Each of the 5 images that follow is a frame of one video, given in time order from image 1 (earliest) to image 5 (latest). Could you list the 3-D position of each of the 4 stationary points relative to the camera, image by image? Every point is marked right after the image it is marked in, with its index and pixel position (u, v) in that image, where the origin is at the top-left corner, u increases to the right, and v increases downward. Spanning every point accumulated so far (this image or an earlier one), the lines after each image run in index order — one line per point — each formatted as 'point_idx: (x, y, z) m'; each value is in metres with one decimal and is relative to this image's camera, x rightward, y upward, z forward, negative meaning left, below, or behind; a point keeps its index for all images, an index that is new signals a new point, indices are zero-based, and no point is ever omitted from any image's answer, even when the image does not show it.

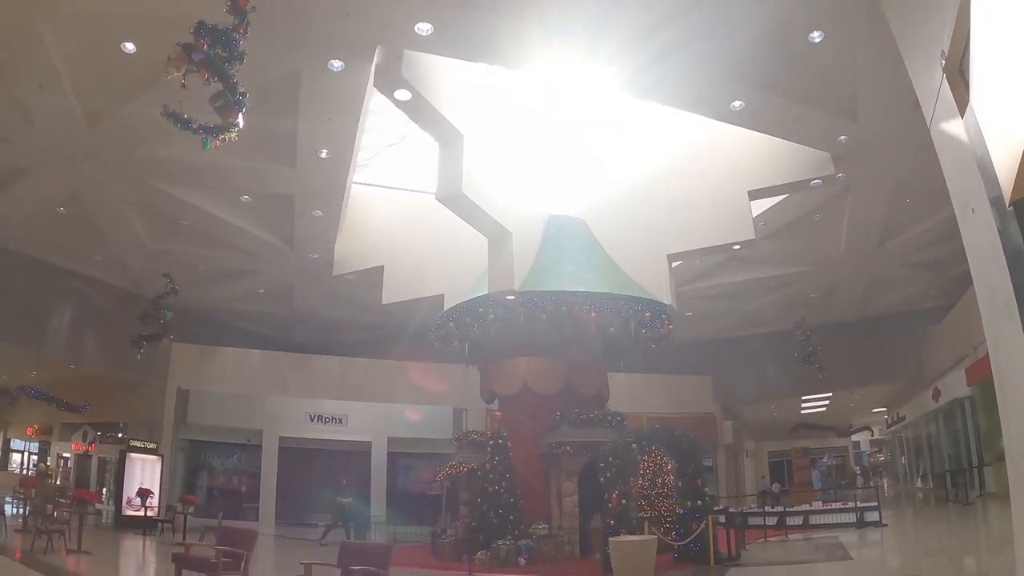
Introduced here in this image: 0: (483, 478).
0: (-0.5, -3.0, +11.6) m
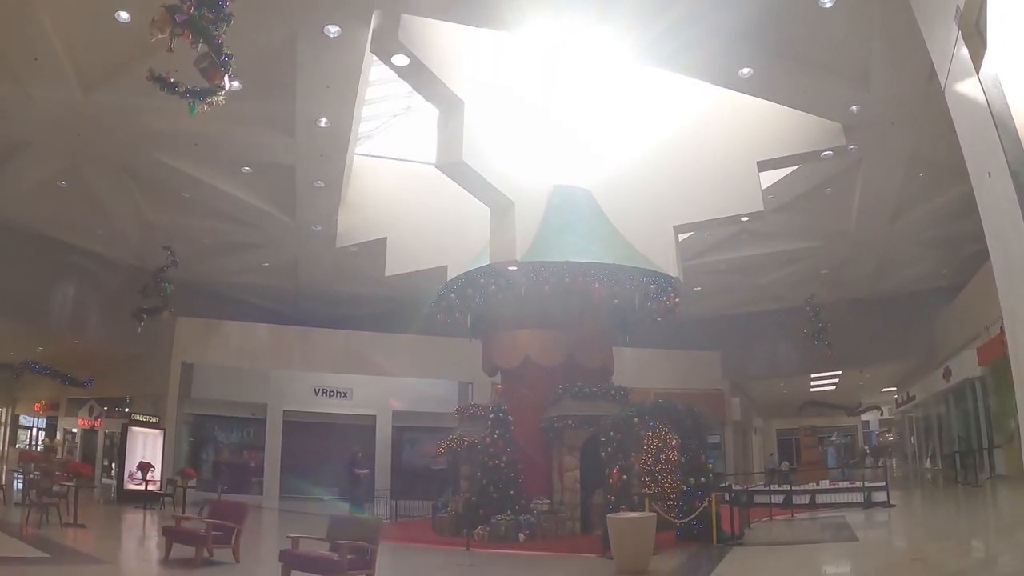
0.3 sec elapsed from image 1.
0: (-0.5, -2.5, +11.4) m
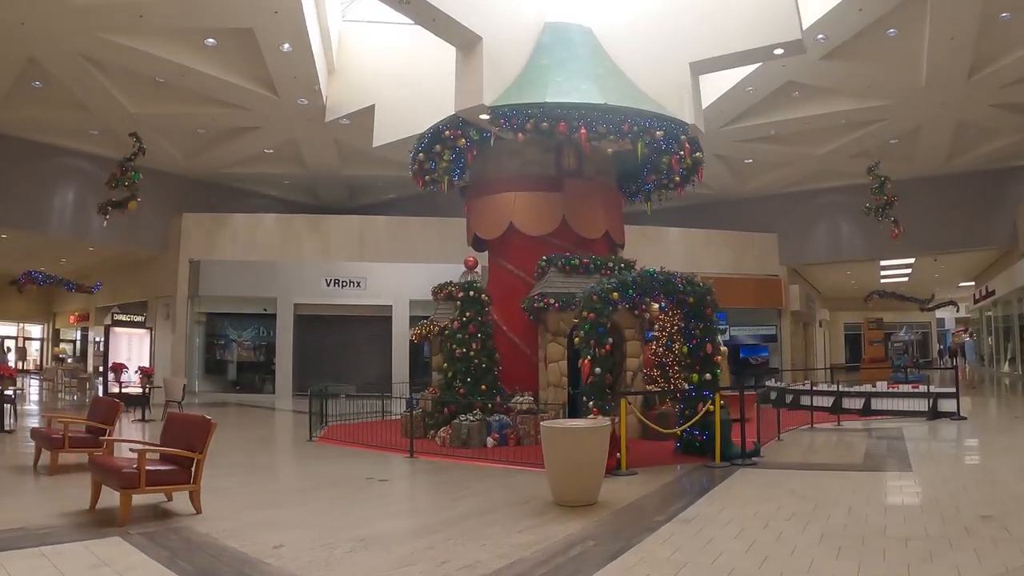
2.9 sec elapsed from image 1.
0: (-0.7, -0.7, +9.7) m
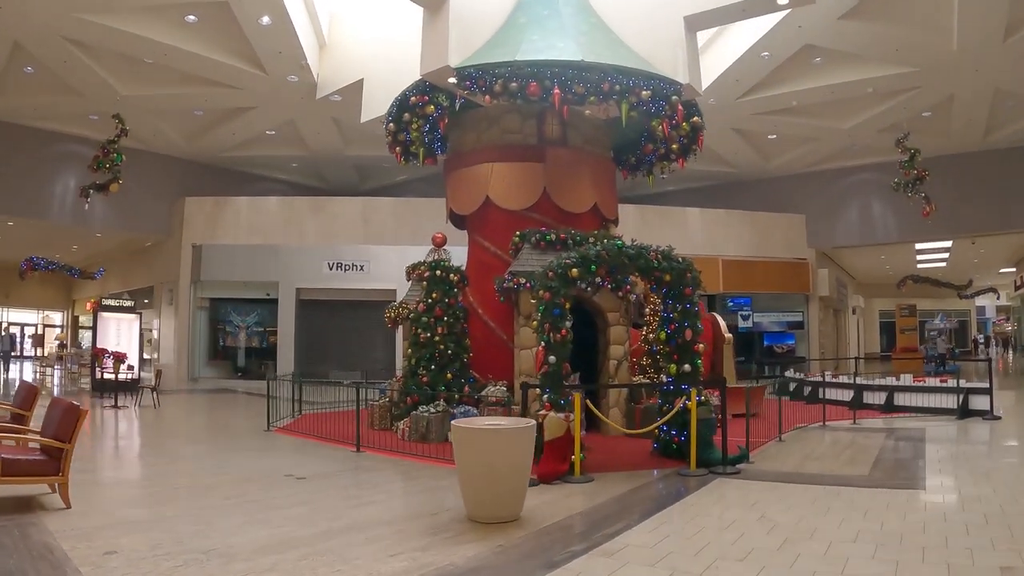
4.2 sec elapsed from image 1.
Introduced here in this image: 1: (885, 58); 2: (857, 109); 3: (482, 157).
0: (-1.0, -0.5, +8.9) m
1: (+6.6, +4.1, +12.8) m
2: (+7.4, +3.9, +15.6) m
3: (-0.2, +1.5, +9.5) m
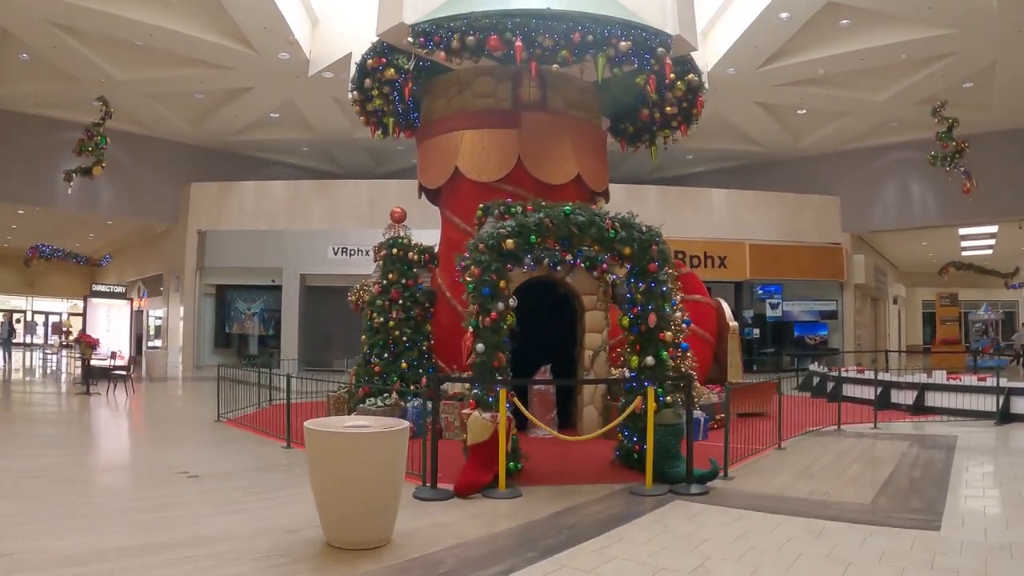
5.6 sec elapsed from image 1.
0: (-1.2, -0.3, +8.1) m
1: (+6.5, +4.3, +11.5) m
2: (+7.5, +4.1, +14.3) m
3: (-0.4, +1.7, +8.6) m
